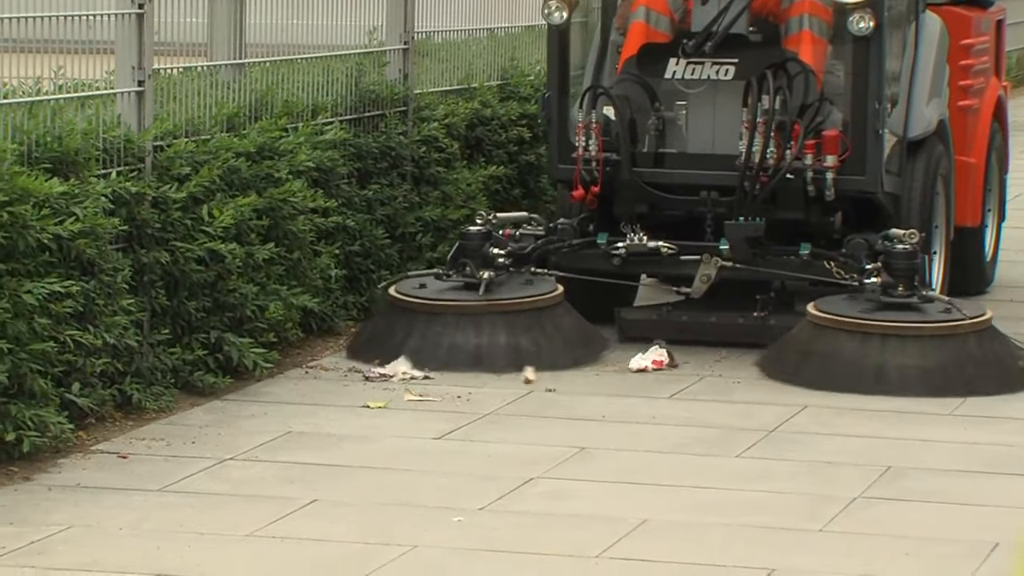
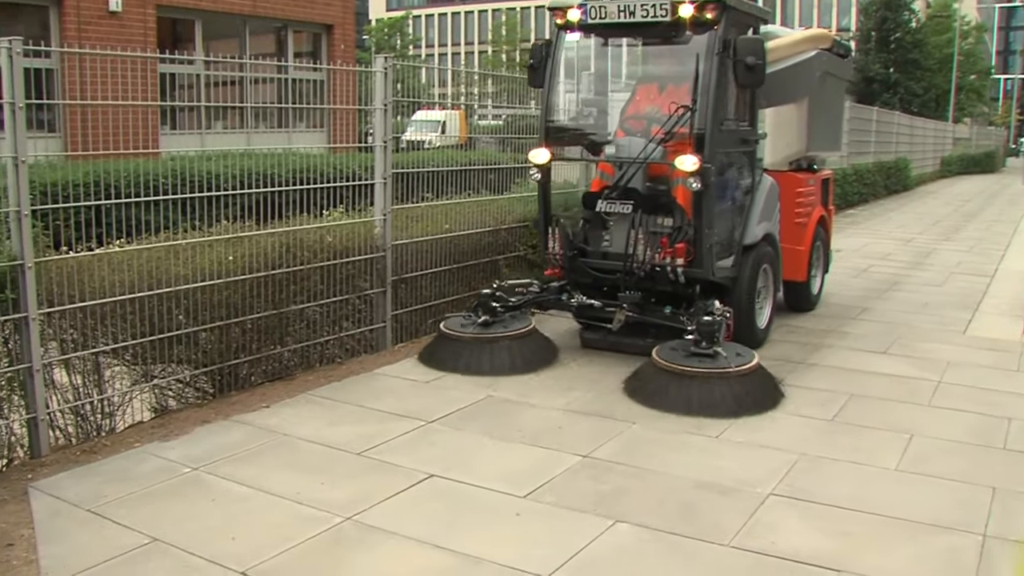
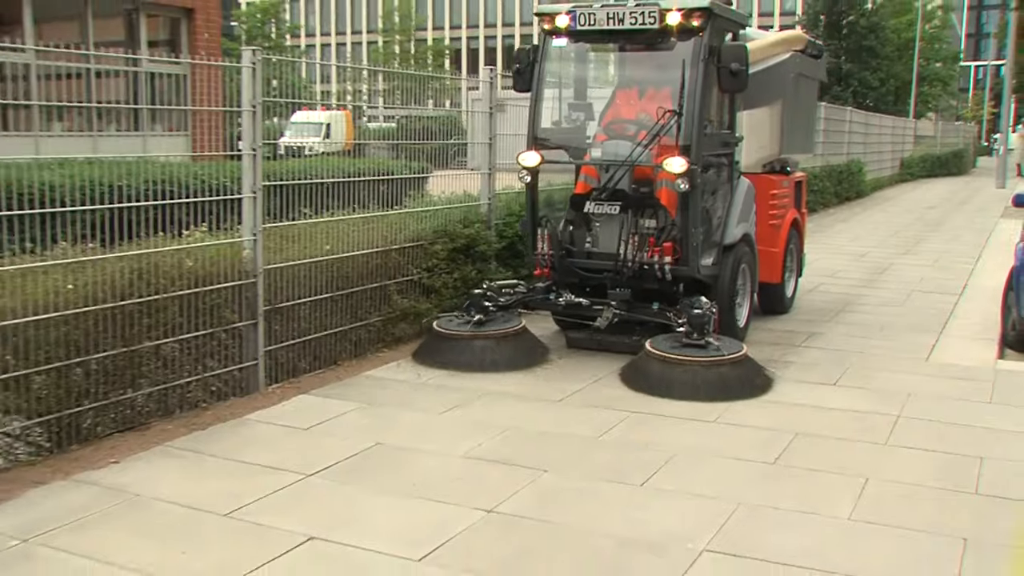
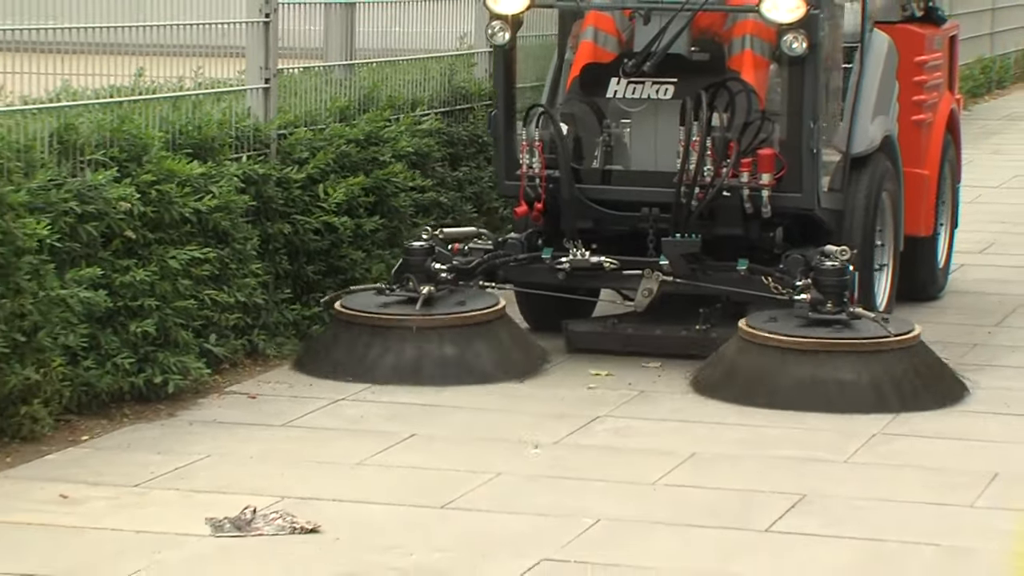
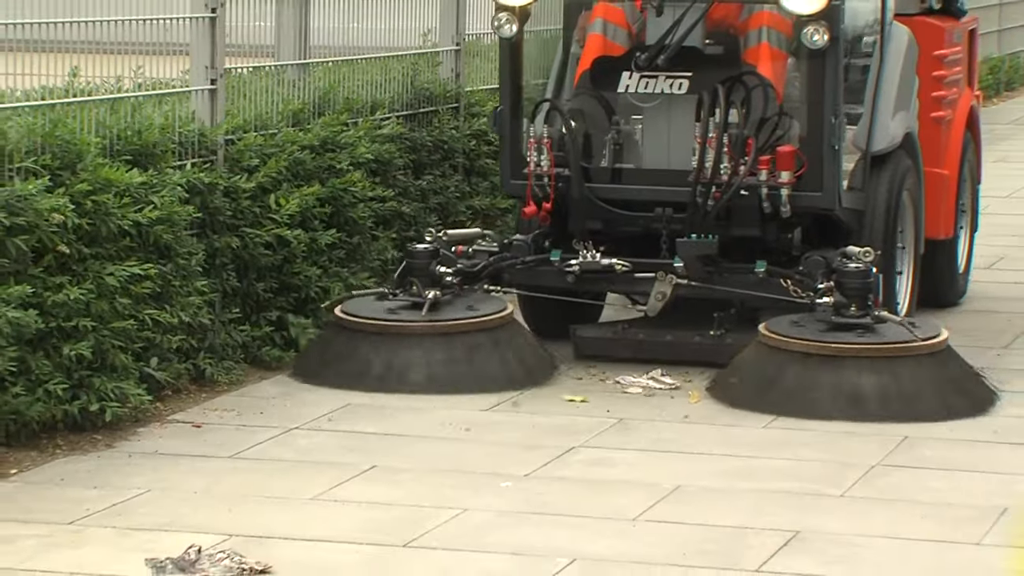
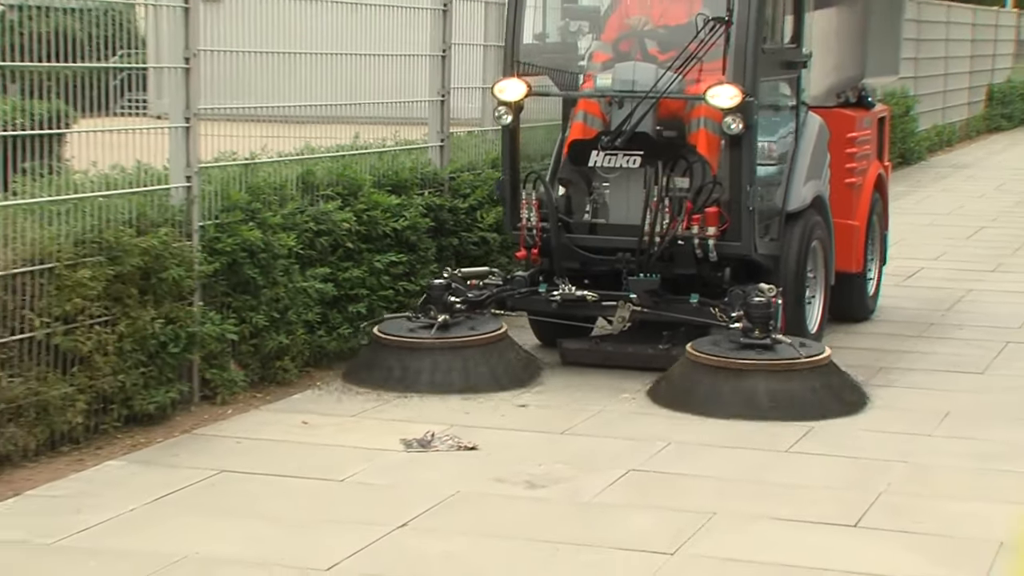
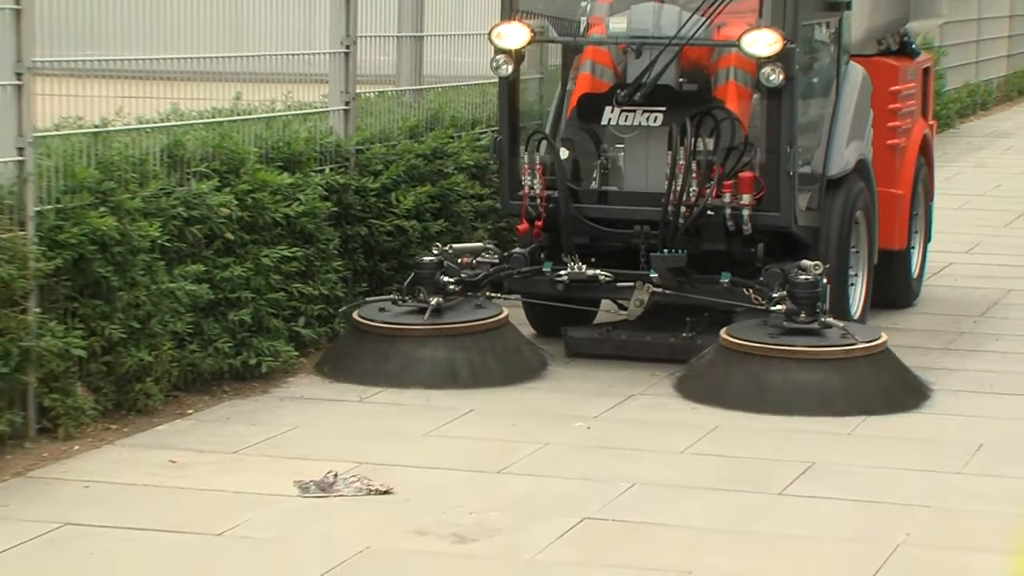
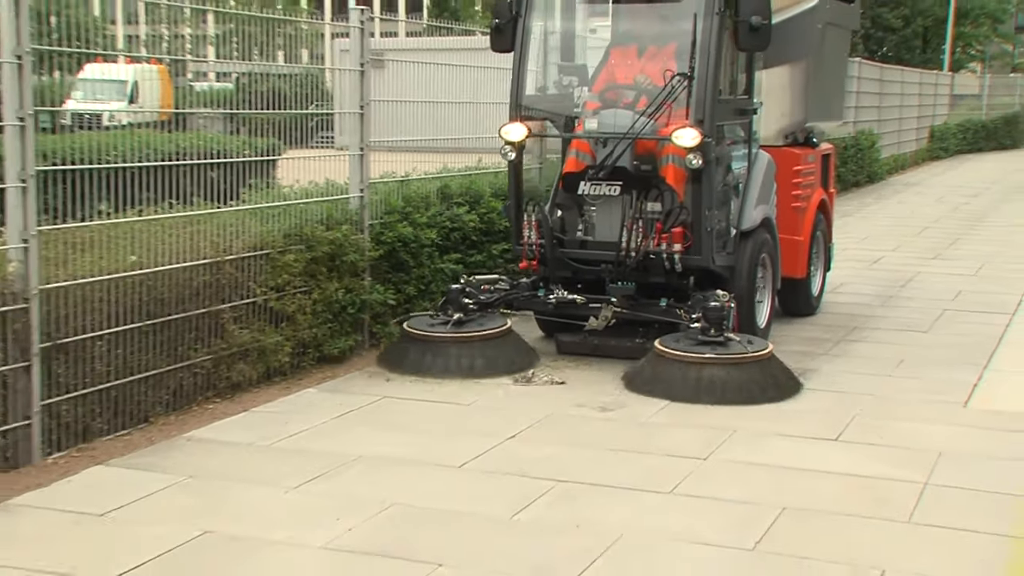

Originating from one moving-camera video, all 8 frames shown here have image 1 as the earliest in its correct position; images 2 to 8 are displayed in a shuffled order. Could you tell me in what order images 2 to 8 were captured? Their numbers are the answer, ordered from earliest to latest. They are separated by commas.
5, 4, 7, 6, 8, 3, 2
